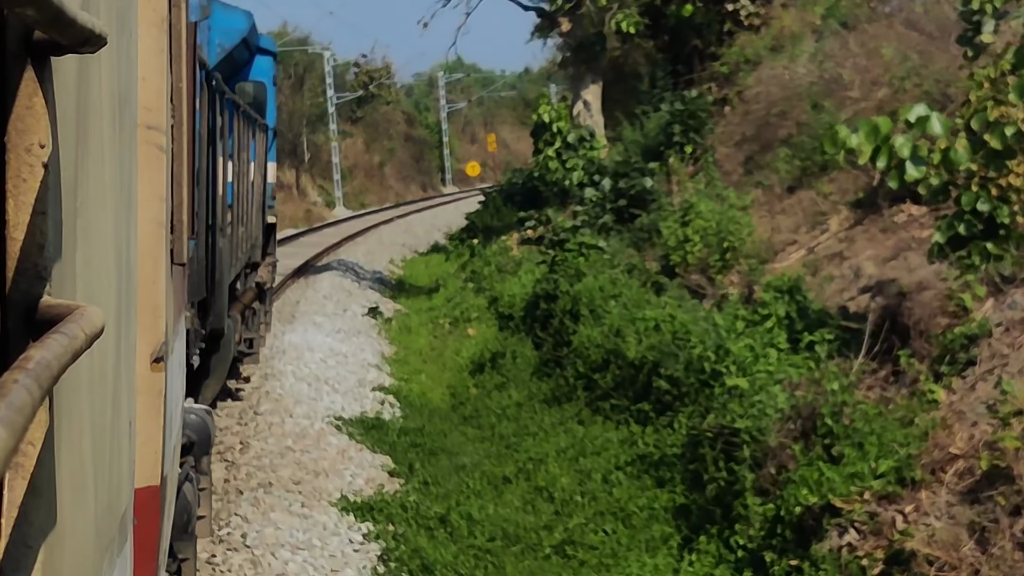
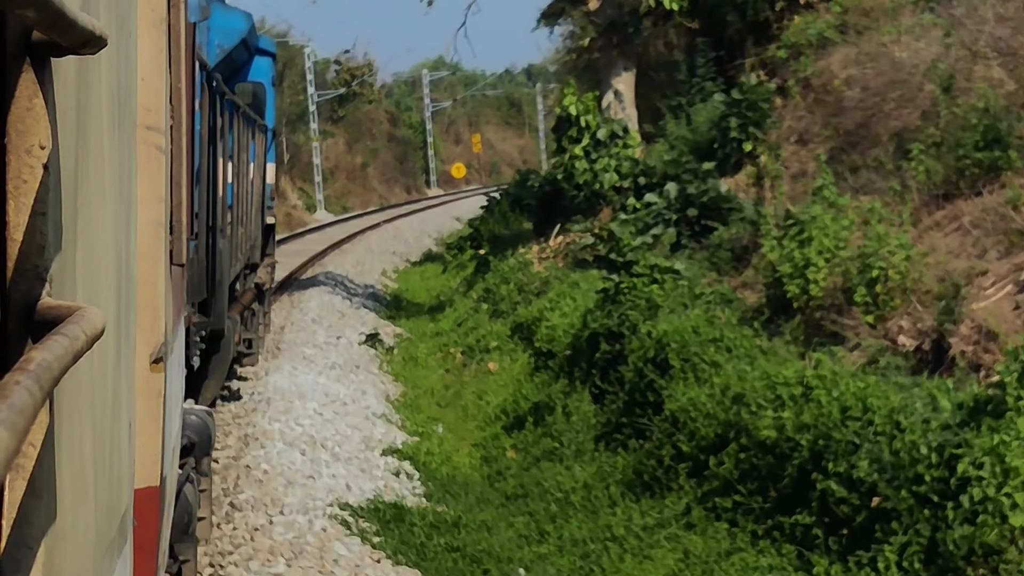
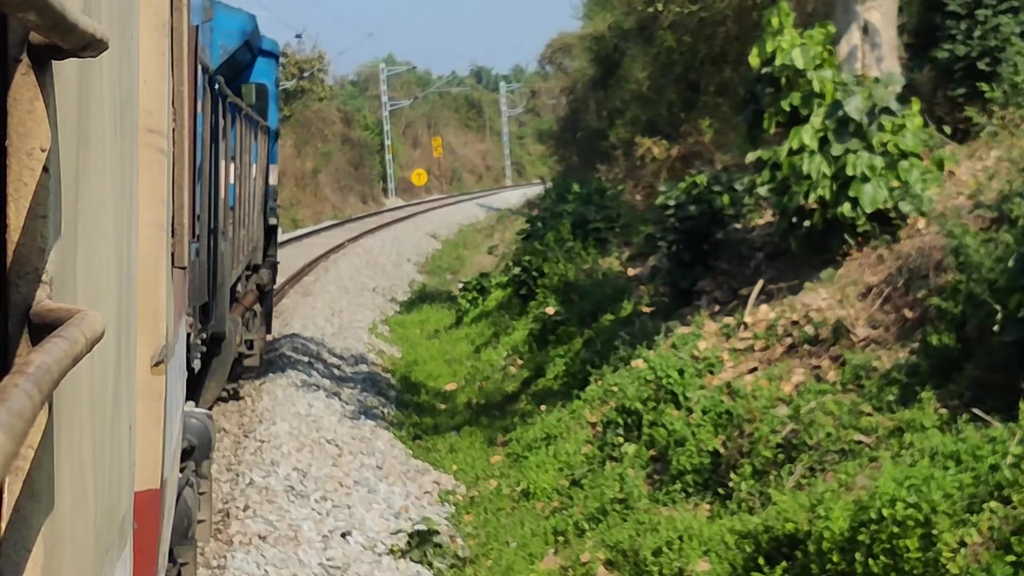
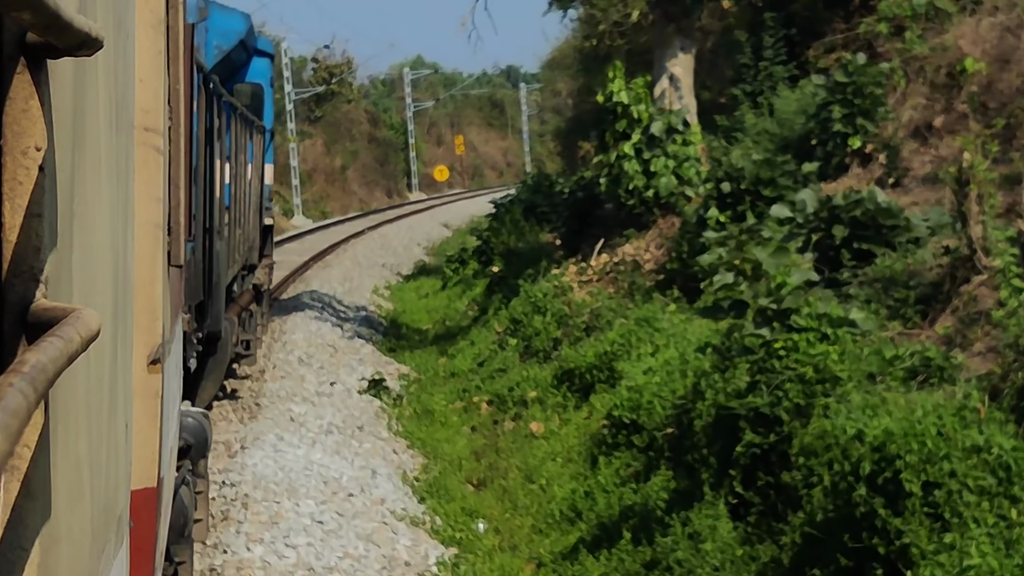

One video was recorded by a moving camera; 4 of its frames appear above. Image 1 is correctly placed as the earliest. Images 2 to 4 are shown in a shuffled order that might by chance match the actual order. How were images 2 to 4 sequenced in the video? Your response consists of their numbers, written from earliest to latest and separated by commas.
2, 4, 3
